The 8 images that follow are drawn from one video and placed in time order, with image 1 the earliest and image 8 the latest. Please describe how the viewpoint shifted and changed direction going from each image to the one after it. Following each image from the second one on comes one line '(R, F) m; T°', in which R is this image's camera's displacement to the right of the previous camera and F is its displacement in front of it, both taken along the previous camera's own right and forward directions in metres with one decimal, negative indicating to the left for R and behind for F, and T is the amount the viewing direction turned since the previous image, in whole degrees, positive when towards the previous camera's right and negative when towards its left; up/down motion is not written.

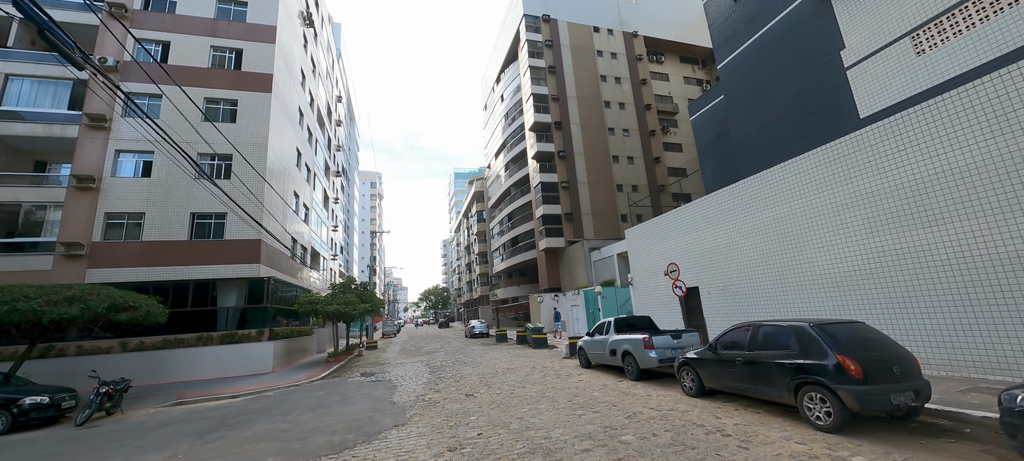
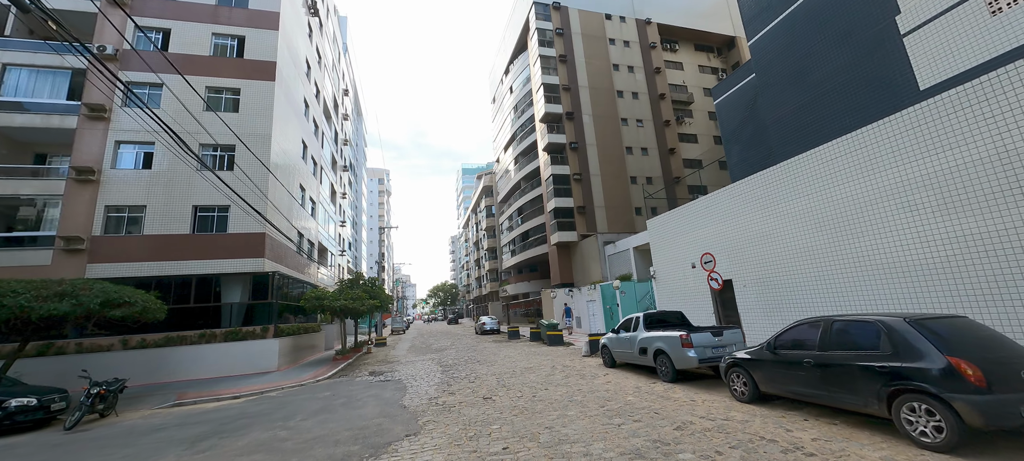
(-0.3, +0.8) m; -1°
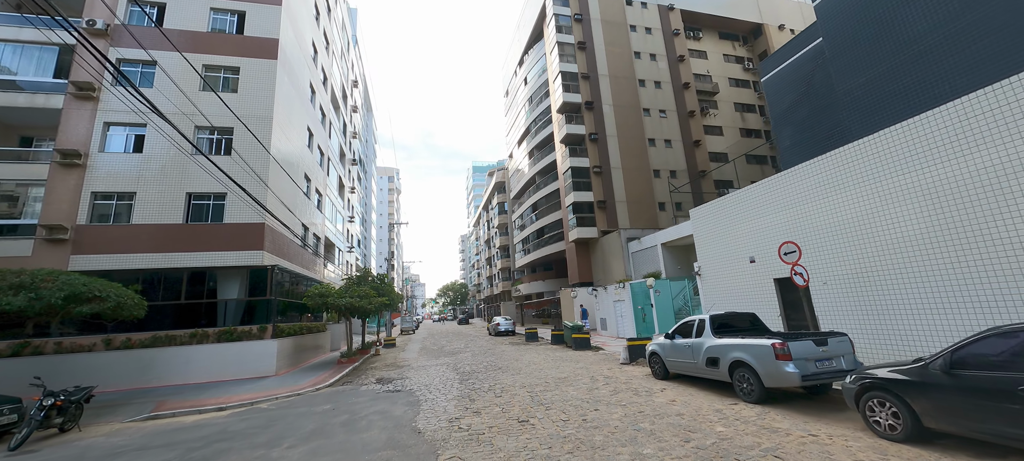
(-0.6, +1.6) m; -1°
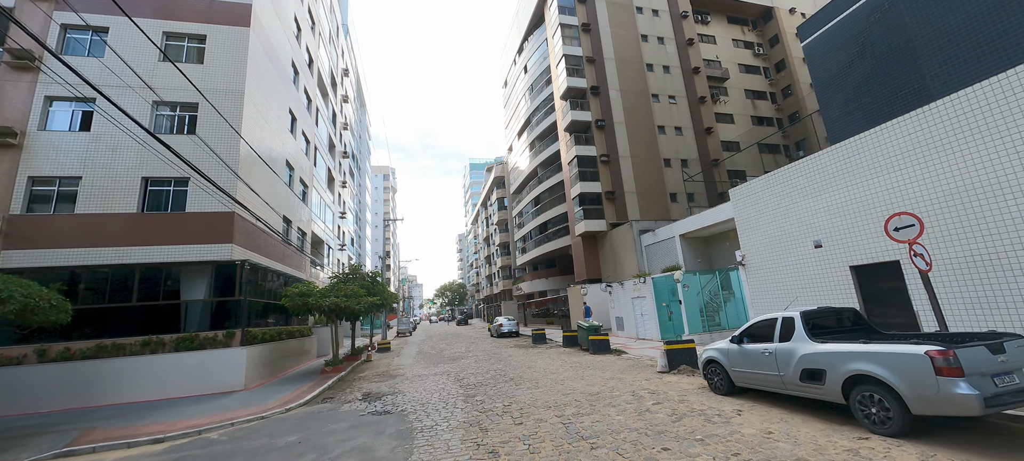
(-0.4, +1.9) m; 0°
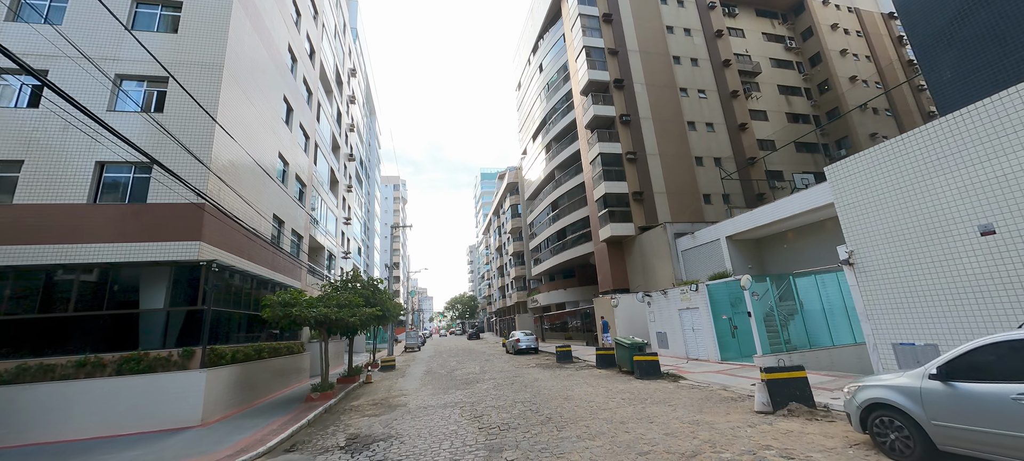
(-0.5, +2.4) m; -2°
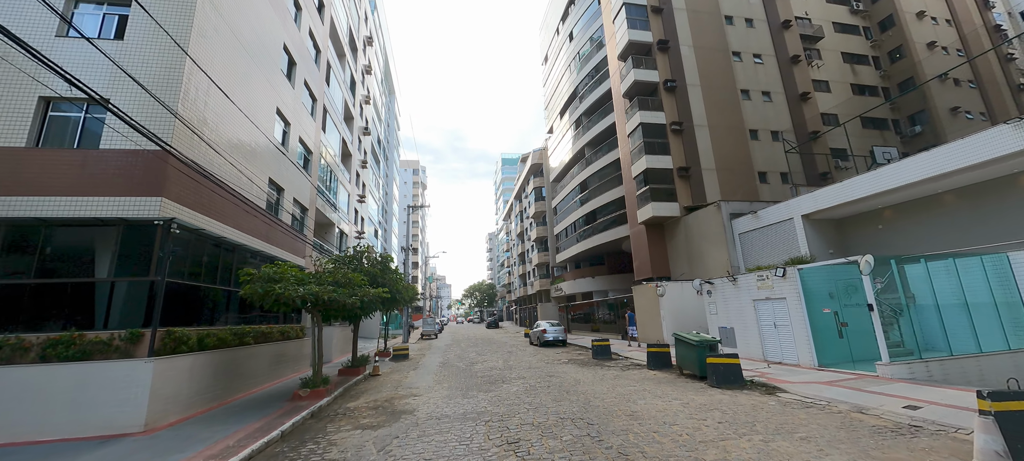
(-0.5, +2.4) m; -3°
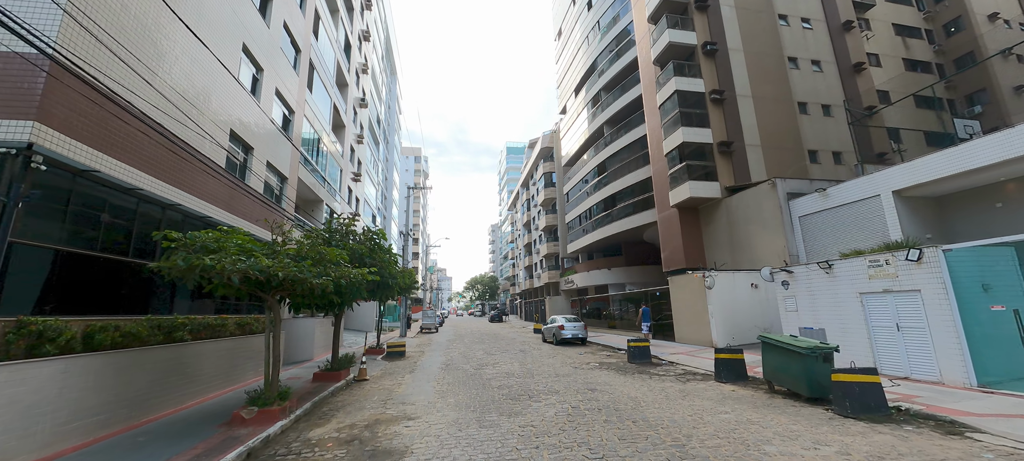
(-0.6, +2.7) m; 0°
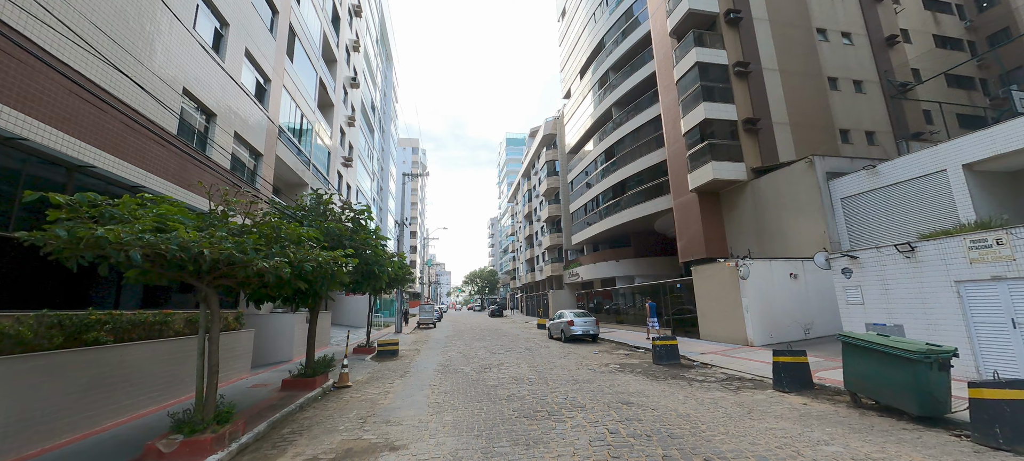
(-0.2, +1.7) m; 0°
